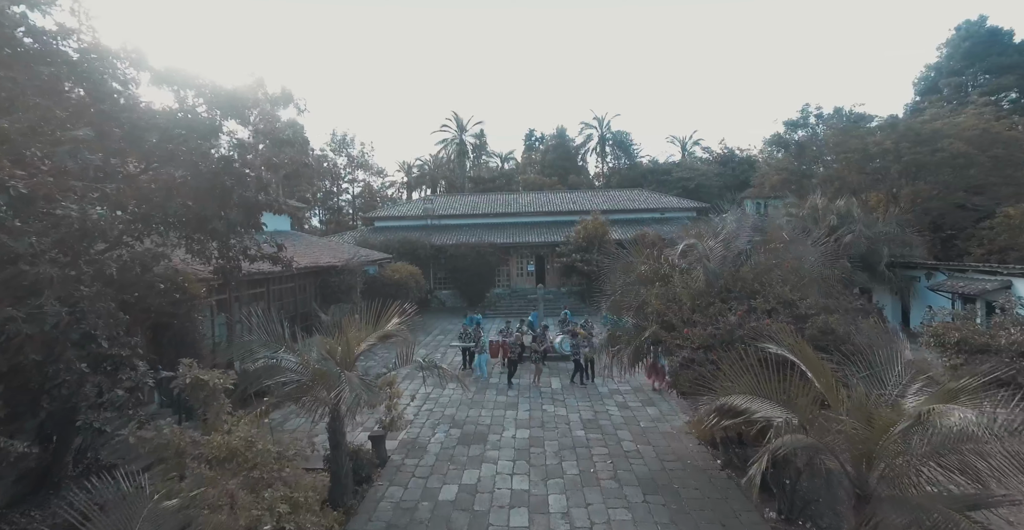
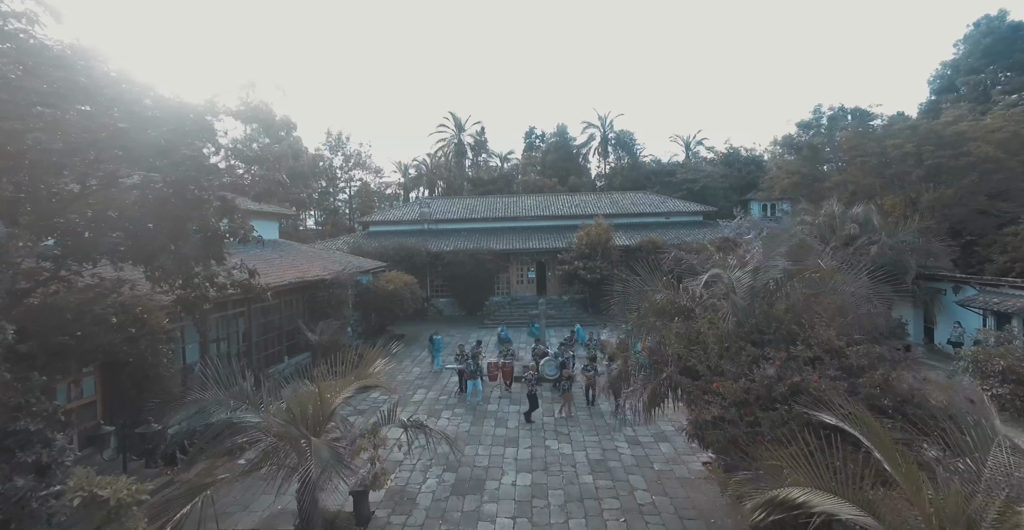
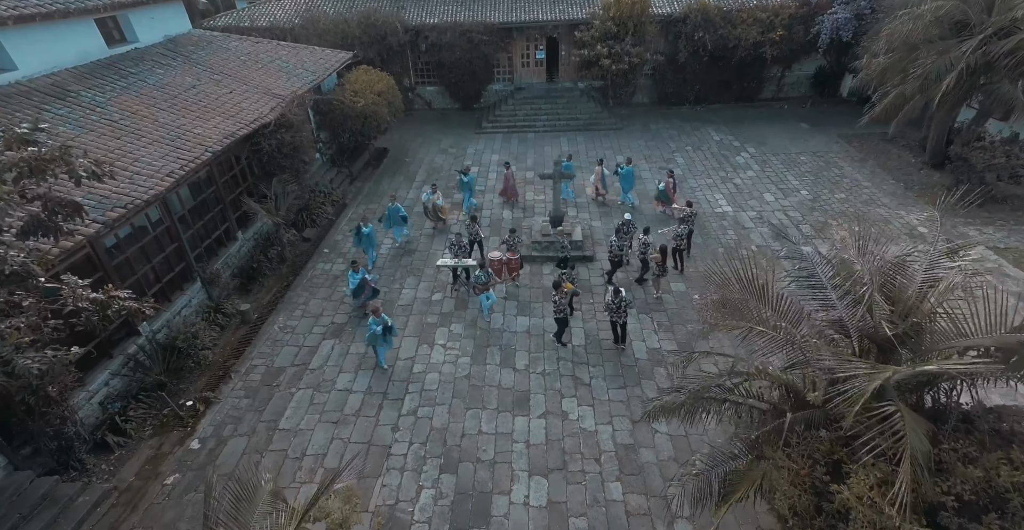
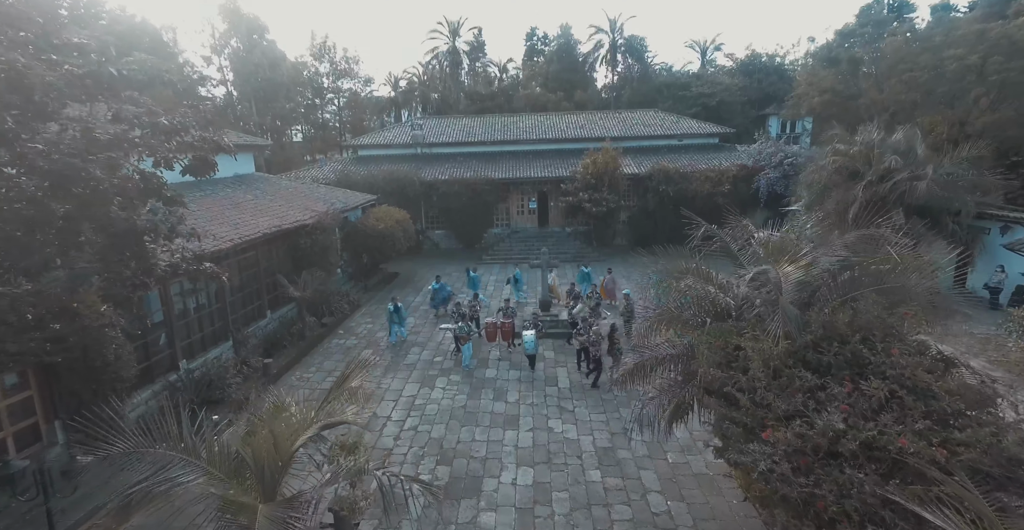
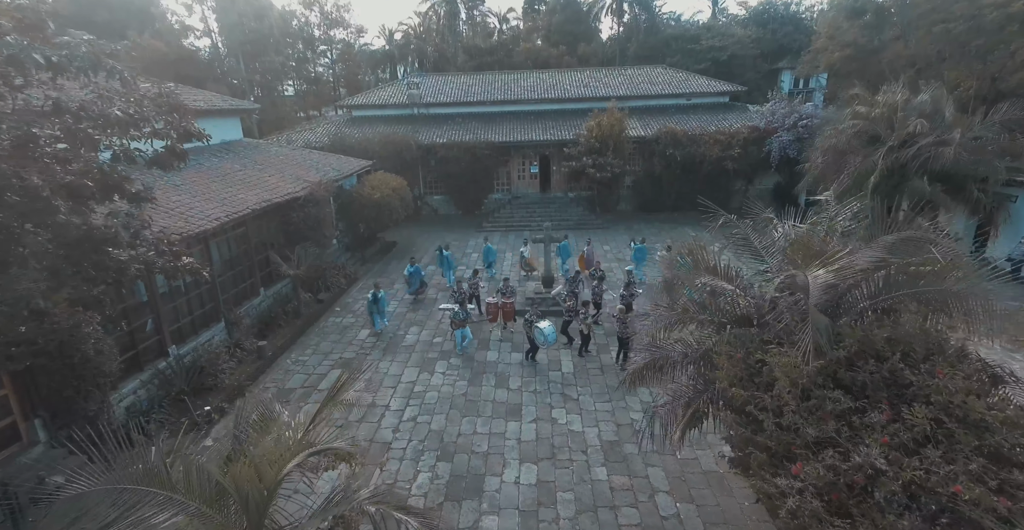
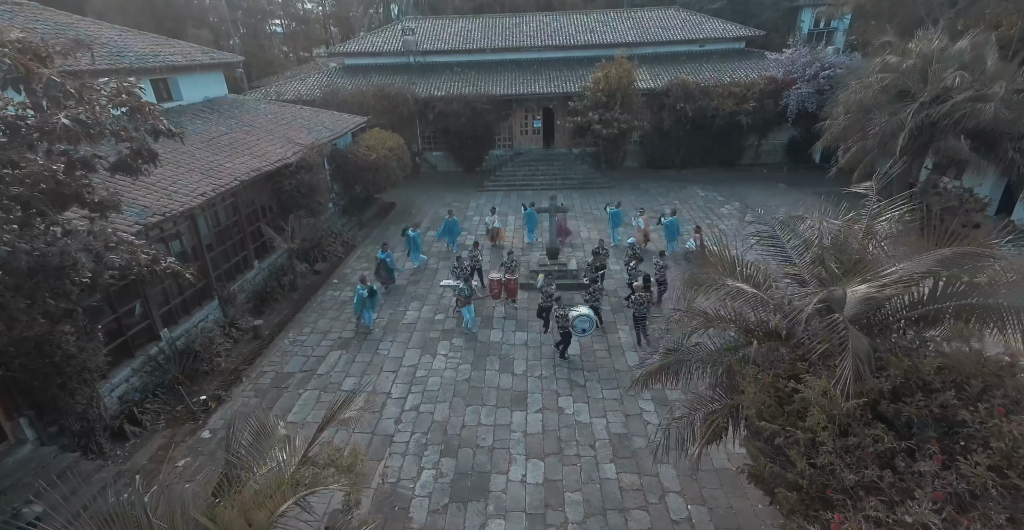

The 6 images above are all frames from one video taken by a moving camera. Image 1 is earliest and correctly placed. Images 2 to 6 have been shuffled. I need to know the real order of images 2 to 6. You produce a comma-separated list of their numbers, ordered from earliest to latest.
2, 4, 5, 6, 3
